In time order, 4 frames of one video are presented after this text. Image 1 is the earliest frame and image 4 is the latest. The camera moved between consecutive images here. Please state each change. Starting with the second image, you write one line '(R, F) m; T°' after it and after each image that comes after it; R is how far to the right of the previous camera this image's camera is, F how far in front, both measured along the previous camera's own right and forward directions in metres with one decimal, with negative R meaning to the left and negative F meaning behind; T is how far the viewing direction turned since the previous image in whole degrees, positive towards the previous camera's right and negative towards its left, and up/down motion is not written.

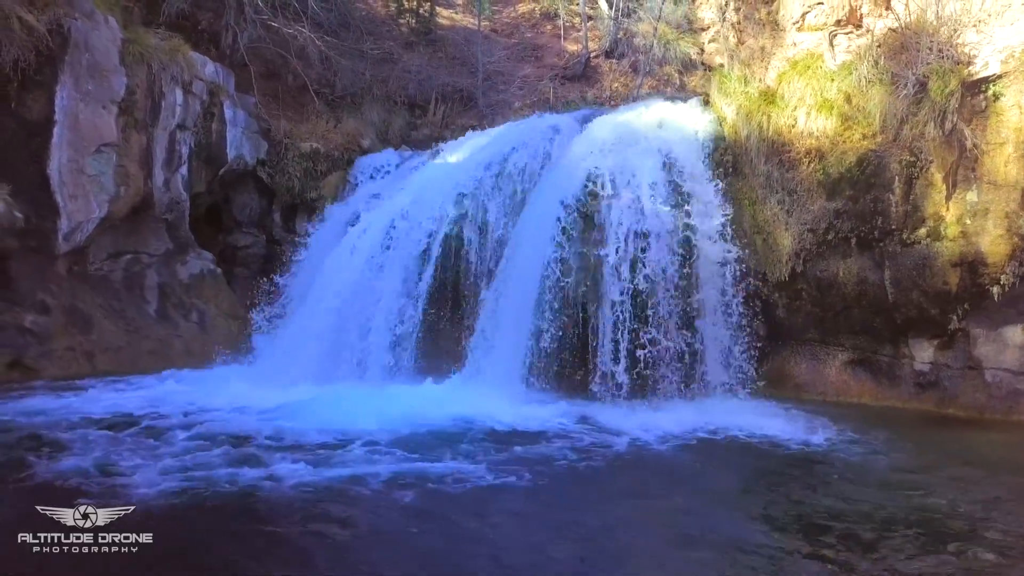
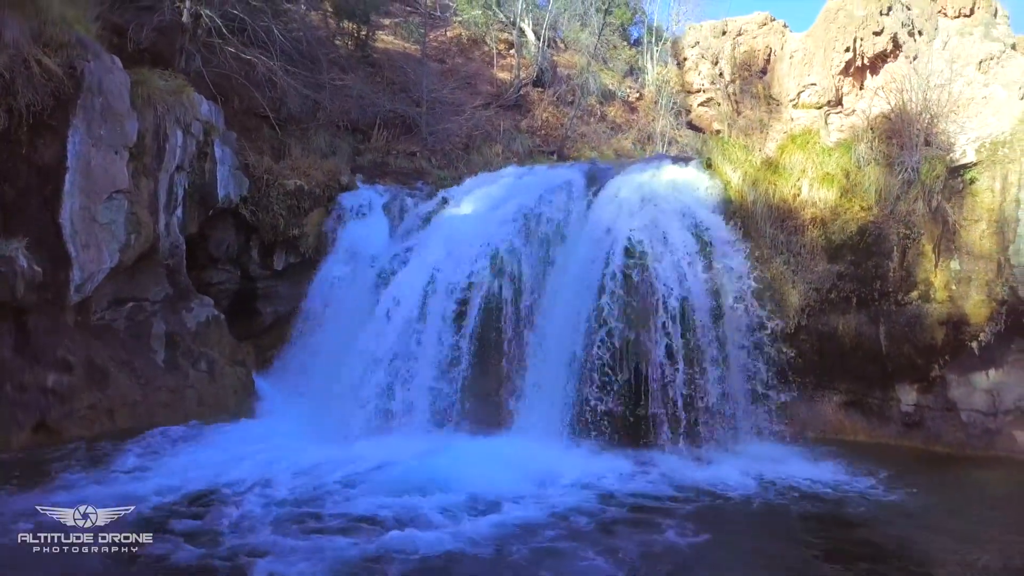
(-1.5, -0.3) m; +8°
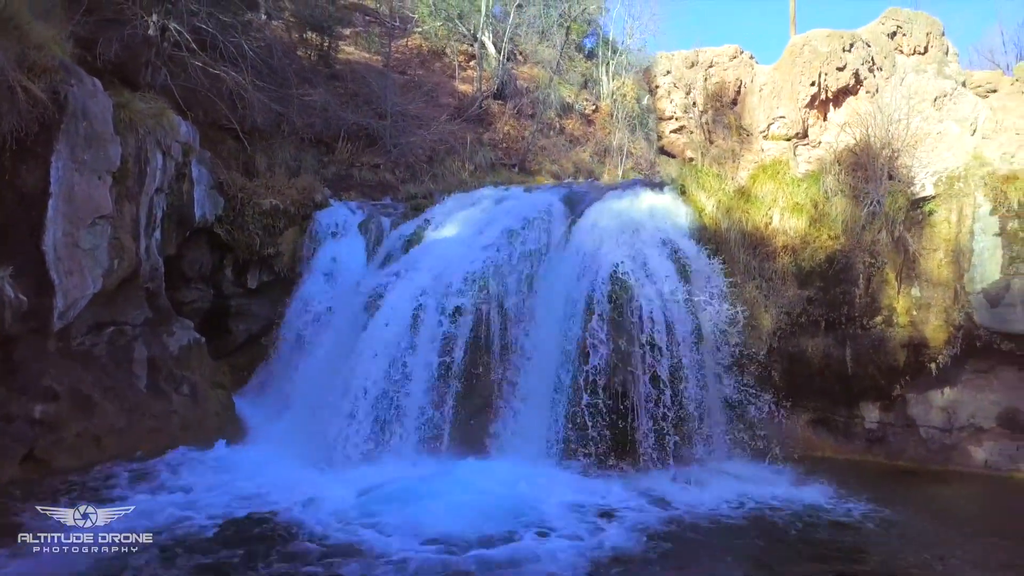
(-0.4, -0.2) m; +4°
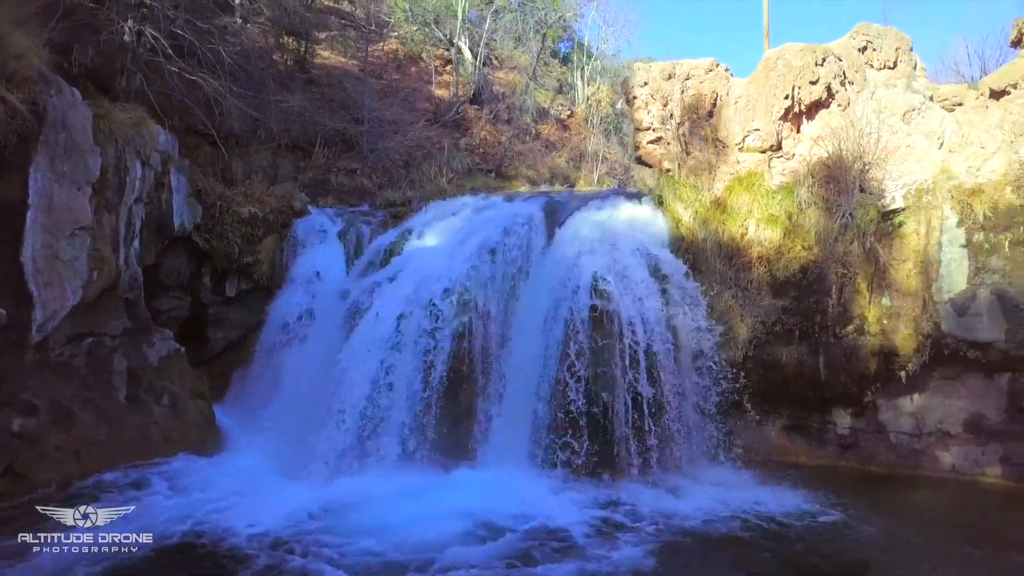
(-0.1, -0.1) m; +2°
